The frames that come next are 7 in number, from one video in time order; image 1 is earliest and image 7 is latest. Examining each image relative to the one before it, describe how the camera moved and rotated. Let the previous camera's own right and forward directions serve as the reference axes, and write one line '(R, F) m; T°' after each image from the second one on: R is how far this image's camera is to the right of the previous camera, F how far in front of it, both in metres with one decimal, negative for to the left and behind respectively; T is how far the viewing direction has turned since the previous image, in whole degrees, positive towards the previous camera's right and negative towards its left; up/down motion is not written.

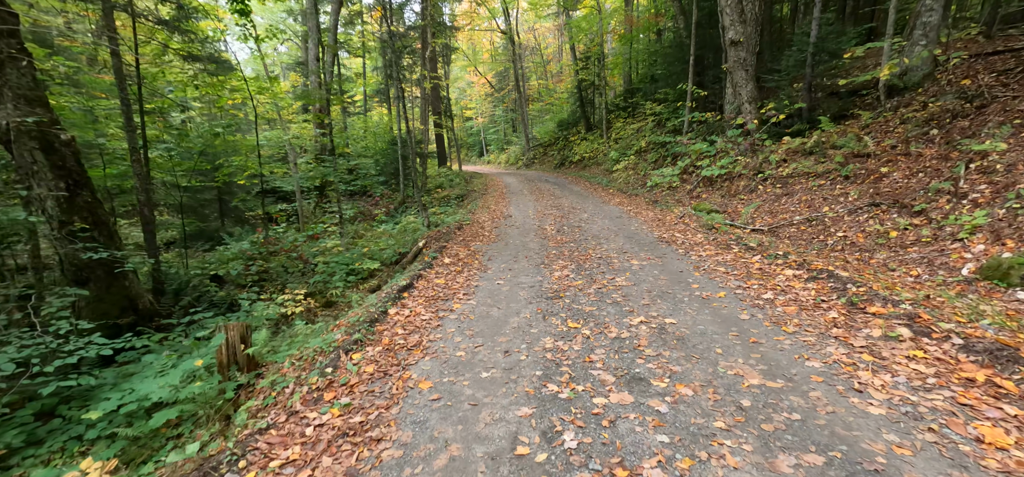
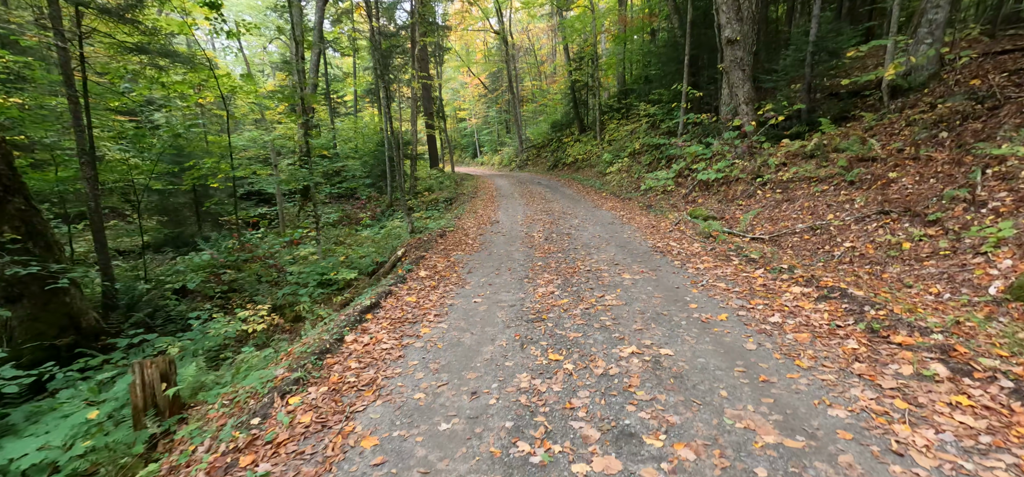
(+0.2, +0.5) m; +1°
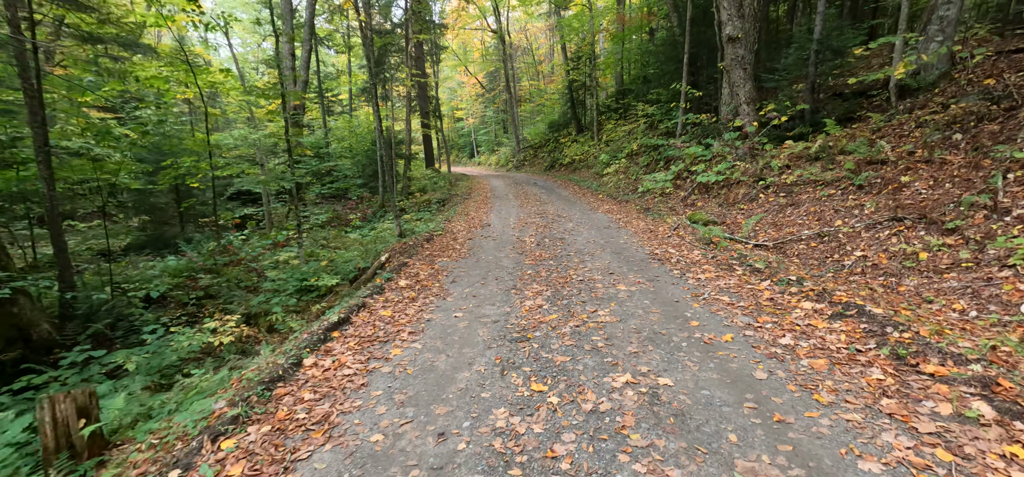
(+0.1, +0.4) m; 0°
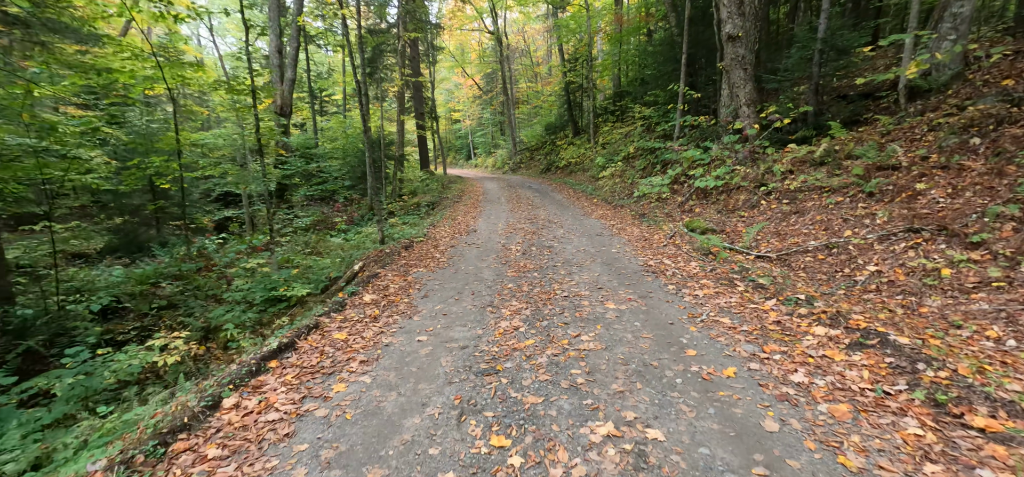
(+0.2, +0.6) m; 0°
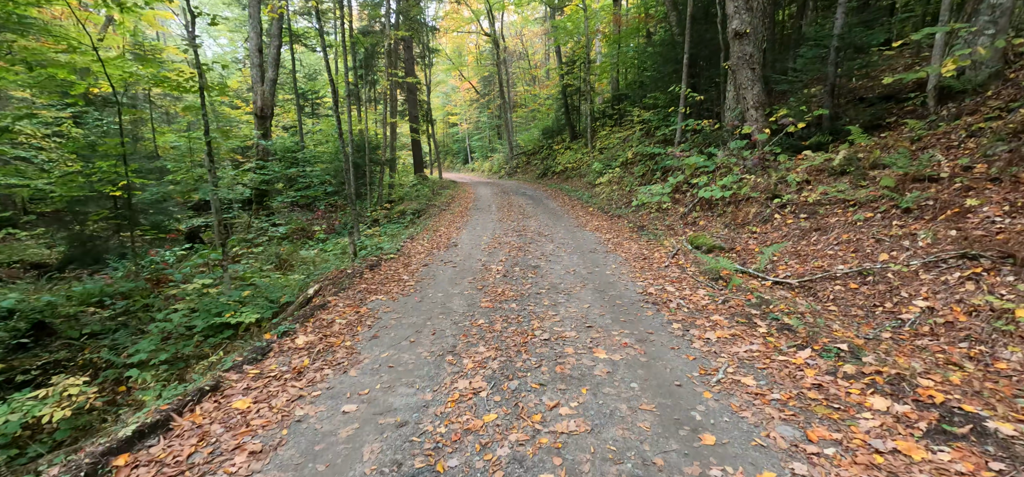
(+0.3, +1.0) m; 0°
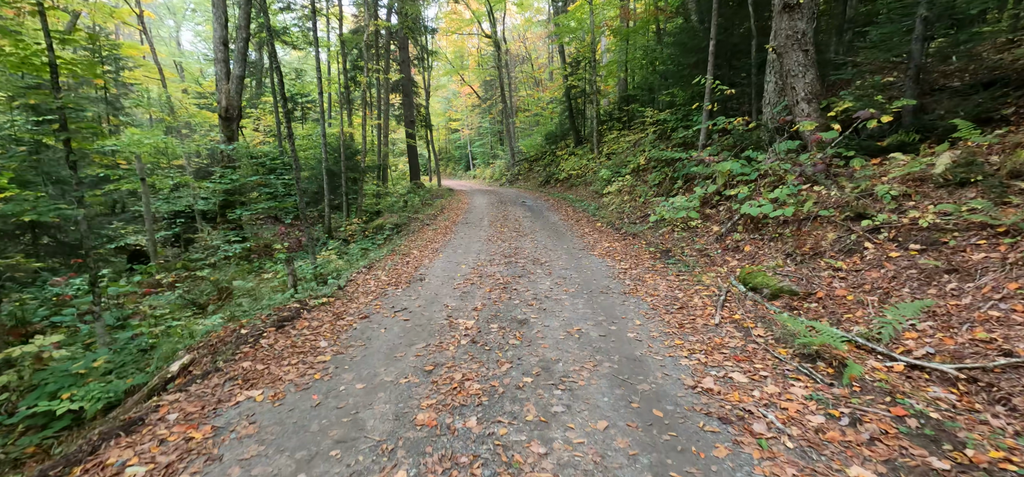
(+0.3, +2.2) m; -1°
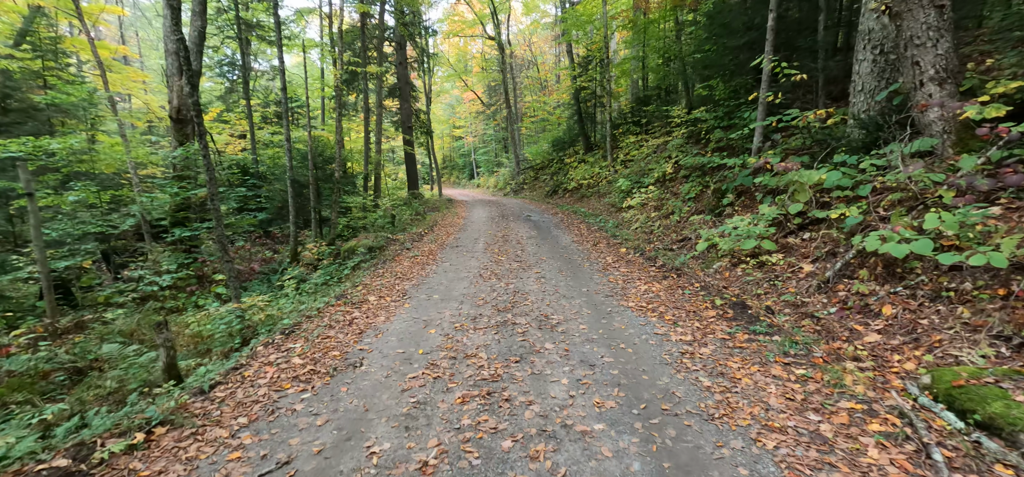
(+0.1, +2.6) m; -1°
